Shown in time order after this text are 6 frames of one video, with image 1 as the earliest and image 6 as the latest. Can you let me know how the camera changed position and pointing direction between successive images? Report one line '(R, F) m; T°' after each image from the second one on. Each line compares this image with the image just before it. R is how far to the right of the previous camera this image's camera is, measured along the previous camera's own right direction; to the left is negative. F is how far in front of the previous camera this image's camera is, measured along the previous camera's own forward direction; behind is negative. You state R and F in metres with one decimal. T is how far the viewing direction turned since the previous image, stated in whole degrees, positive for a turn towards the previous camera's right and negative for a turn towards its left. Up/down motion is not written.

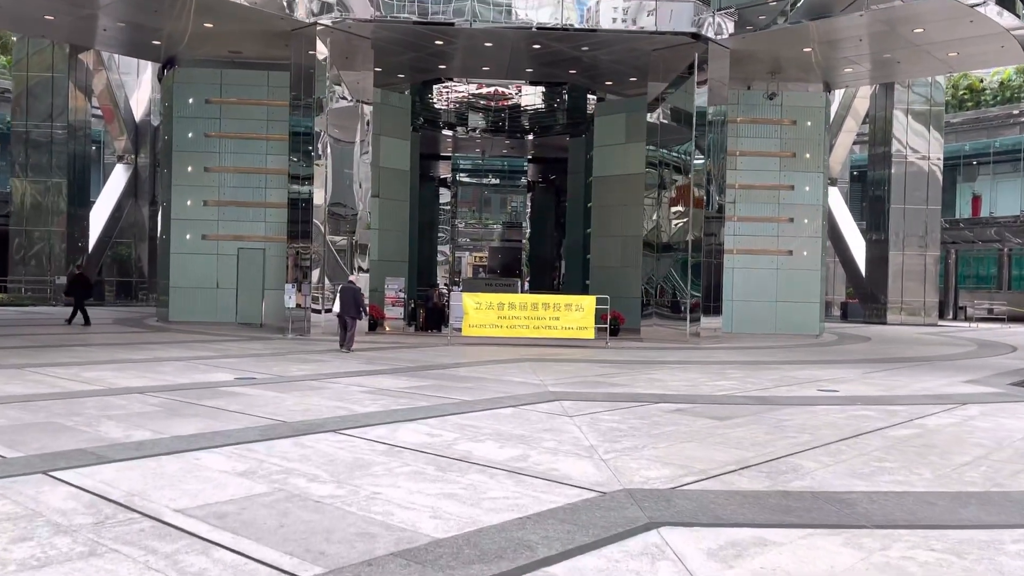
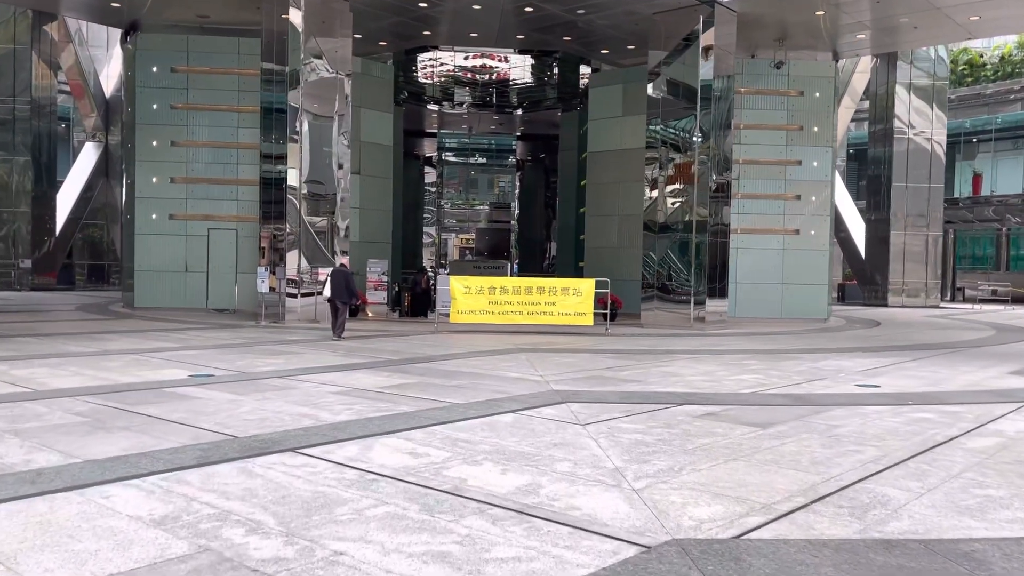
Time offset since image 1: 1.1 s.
(-0.1, +1.4) m; +1°
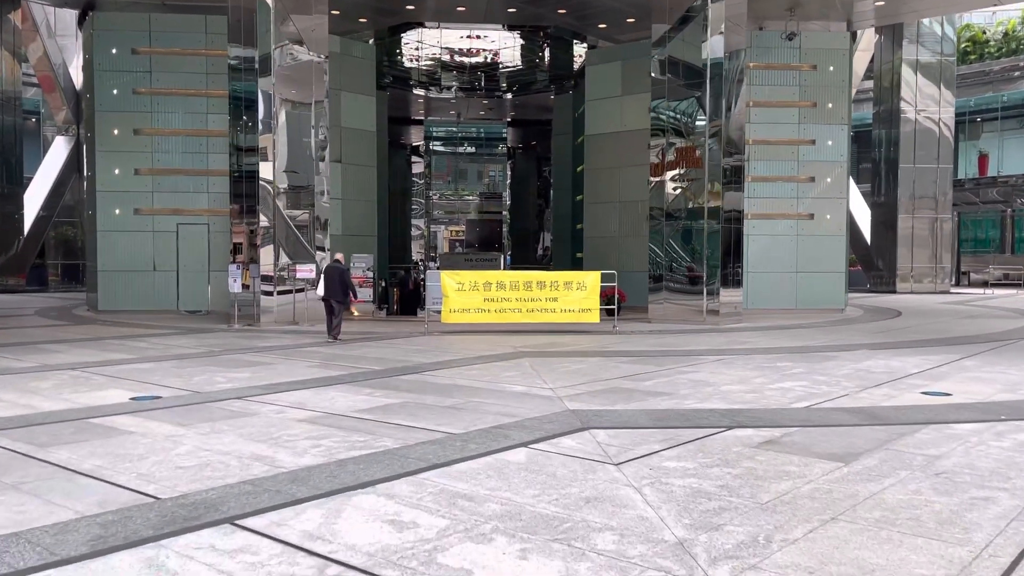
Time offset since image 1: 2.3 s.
(-0.1, +1.6) m; +1°
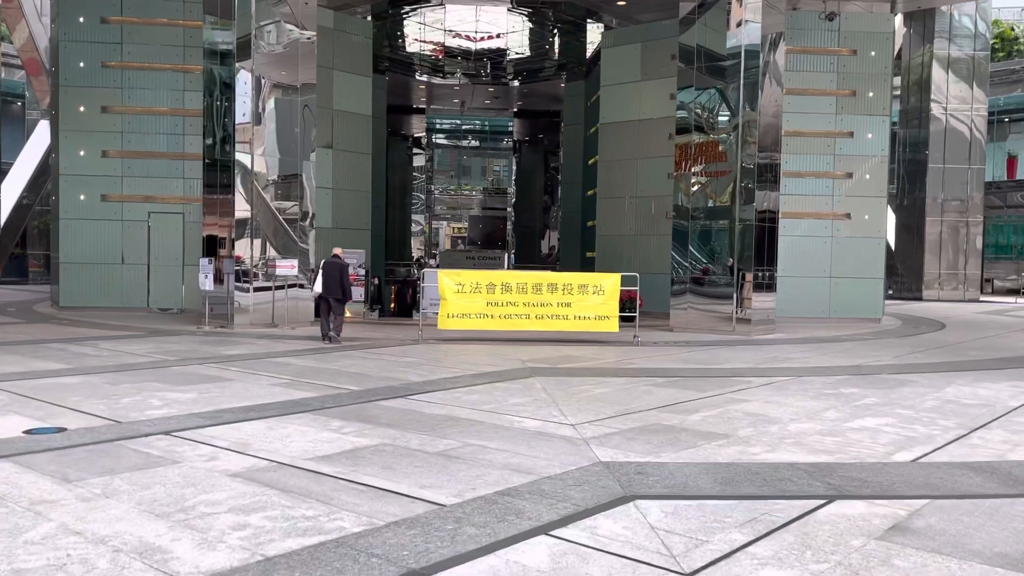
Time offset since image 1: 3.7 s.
(-0.1, +1.9) m; 0°
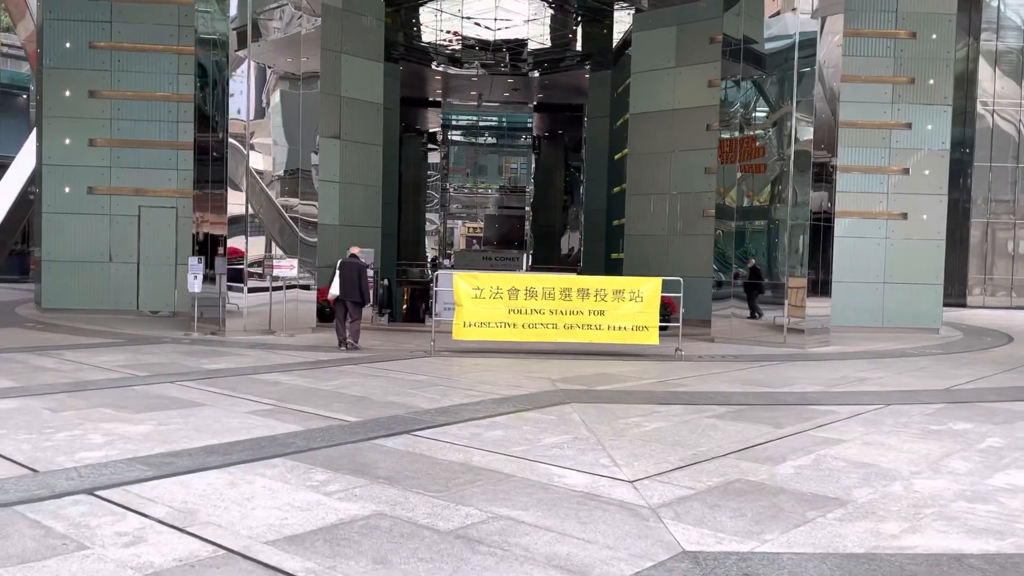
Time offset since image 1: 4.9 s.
(-0.2, +1.6) m; -1°
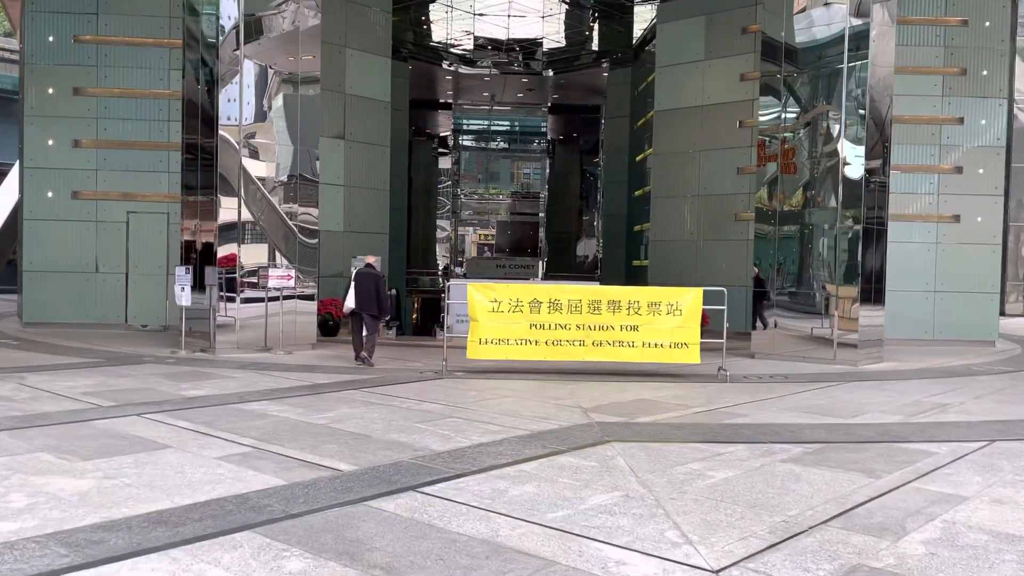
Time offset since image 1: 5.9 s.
(-0.1, +1.3) m; -1°
